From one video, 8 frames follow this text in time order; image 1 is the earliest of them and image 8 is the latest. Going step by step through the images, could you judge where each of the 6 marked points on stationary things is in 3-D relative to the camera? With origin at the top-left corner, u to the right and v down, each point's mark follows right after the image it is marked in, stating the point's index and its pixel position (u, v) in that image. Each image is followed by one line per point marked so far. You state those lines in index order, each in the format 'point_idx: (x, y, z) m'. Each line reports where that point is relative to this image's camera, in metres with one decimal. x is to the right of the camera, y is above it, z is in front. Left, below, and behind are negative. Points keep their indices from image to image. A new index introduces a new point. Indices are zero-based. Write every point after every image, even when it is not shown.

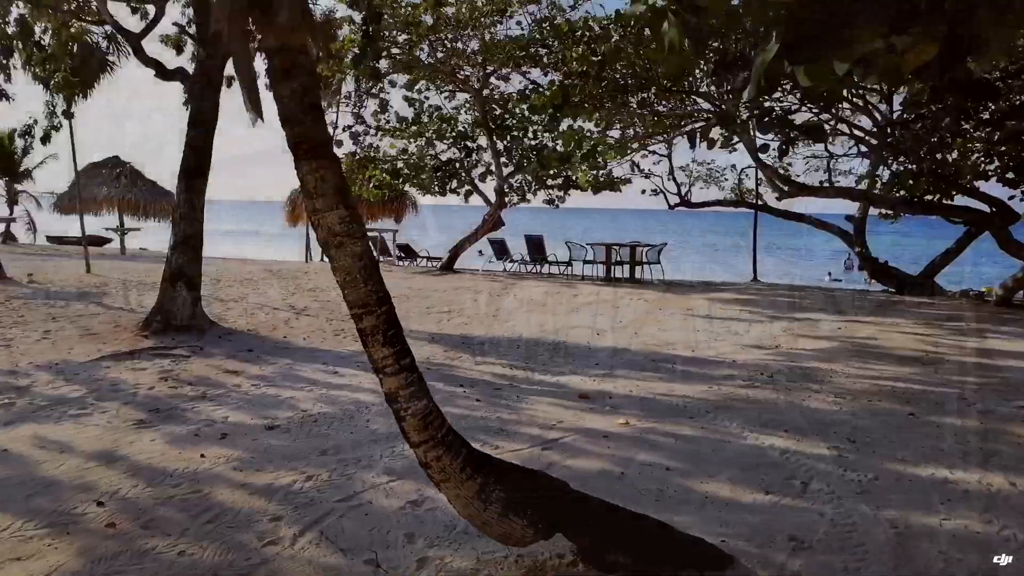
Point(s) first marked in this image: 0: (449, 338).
0: (-0.7, -0.6, +8.4) m
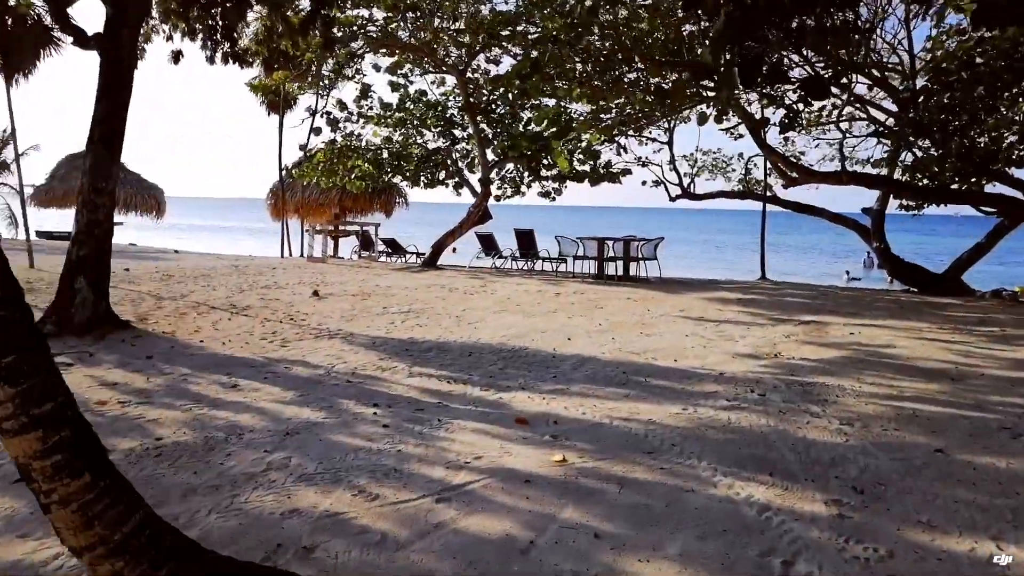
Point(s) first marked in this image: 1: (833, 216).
0: (-1.1, -0.5, +7.3) m
1: (+5.7, +1.3, +14.0) m
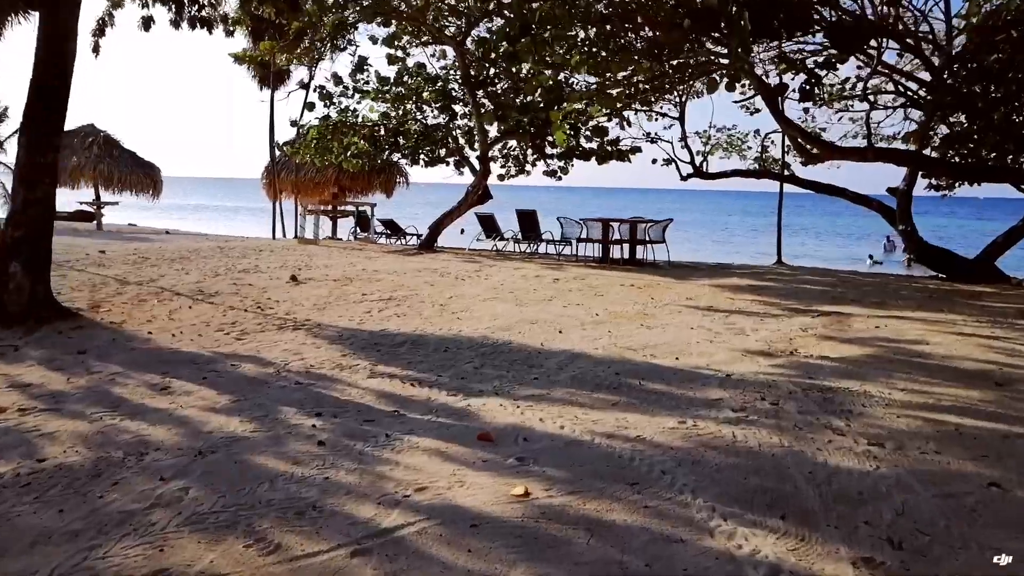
0: (-1.3, -0.4, +6.5) m
1: (+5.7, +1.5, +13.1) m
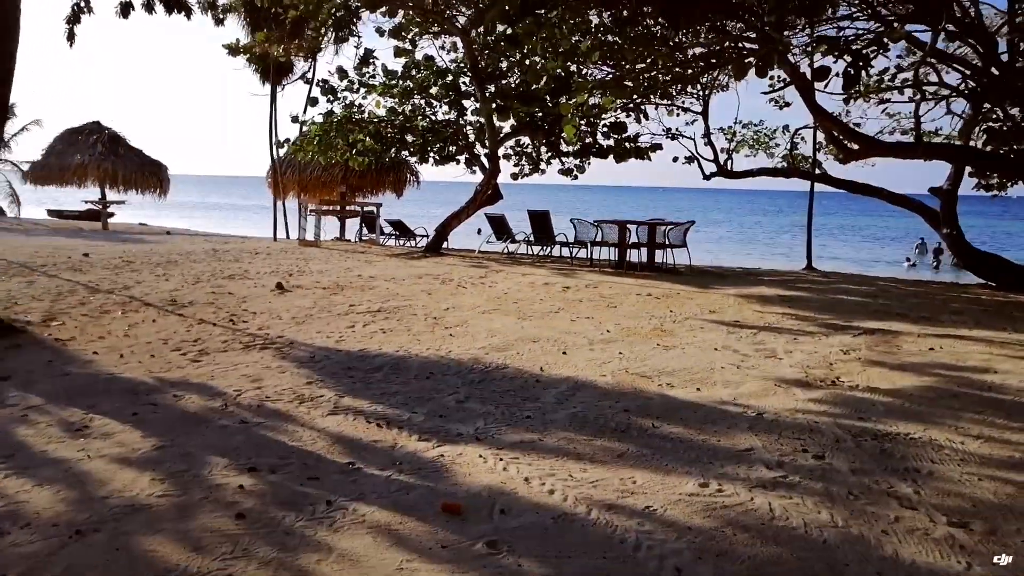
0: (-1.3, -0.5, +5.7) m
1: (+5.9, +1.4, +12.1) m
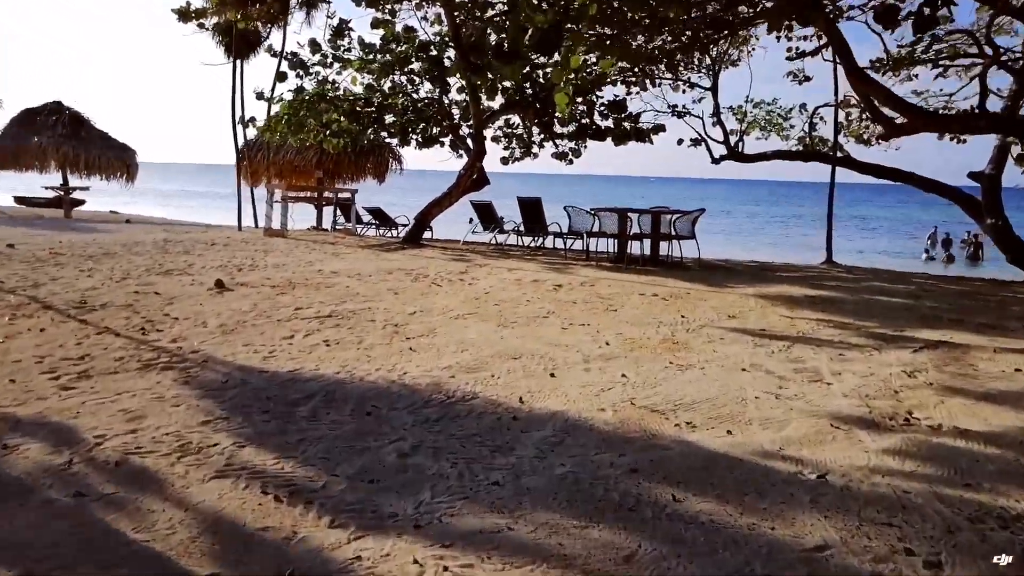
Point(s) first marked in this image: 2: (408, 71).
0: (-1.5, -0.5, +4.4) m
1: (+5.7, +1.4, +10.8) m
2: (-1.9, +4.0, +14.6) m
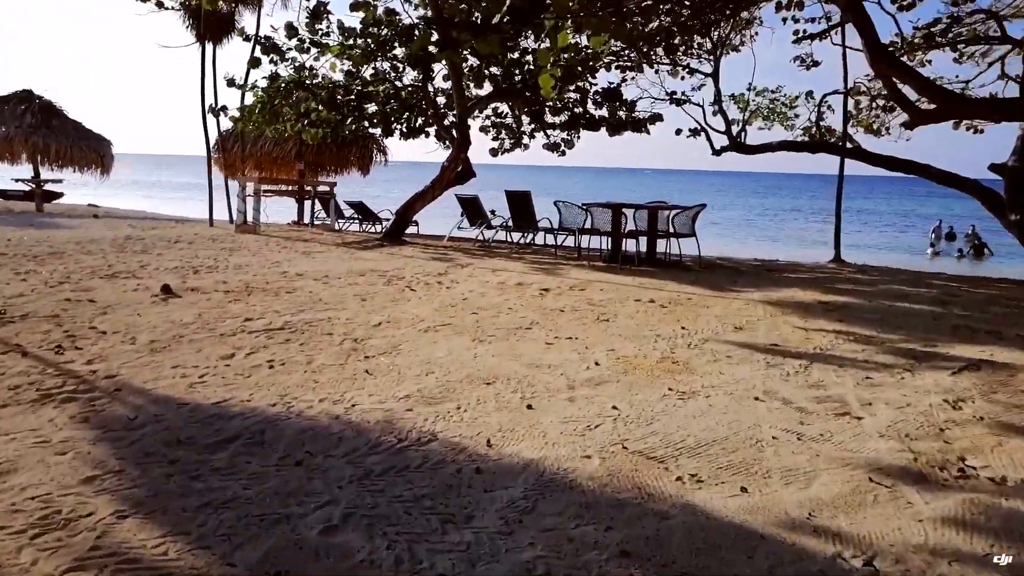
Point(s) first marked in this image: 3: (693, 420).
0: (-1.6, -0.6, +3.6) m
1: (+5.5, +1.4, +10.0) m
2: (-2.1, +4.1, +13.8) m
3: (+0.9, -0.6, +3.8) m
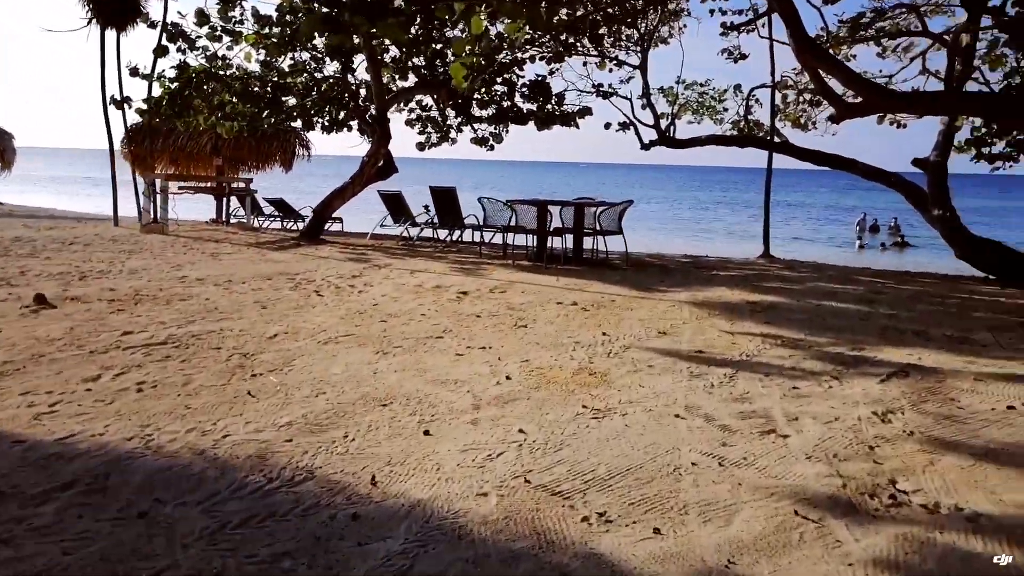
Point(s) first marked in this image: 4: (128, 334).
0: (-2.0, -0.7, +3.1) m
1: (+4.5, +1.5, +10.0) m
2: (-3.4, +4.0, +13.2) m
3: (+0.4, -0.7, +3.4) m
4: (-2.5, -0.3, +5.2) m
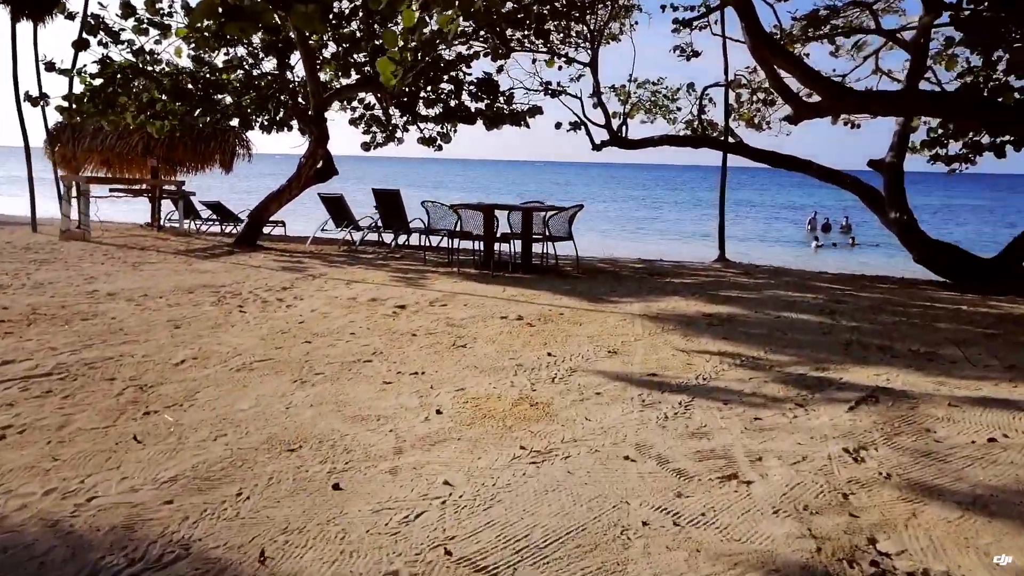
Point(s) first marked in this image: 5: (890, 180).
0: (-2.3, -0.8, +2.4) m
1: (+3.9, +1.4, +9.7) m
2: (-4.2, +3.9, +12.5) m
3: (+0.1, -0.8, +3.0) m
4: (-2.9, -0.4, +4.6) m
5: (+4.4, +1.3, +9.2) m
